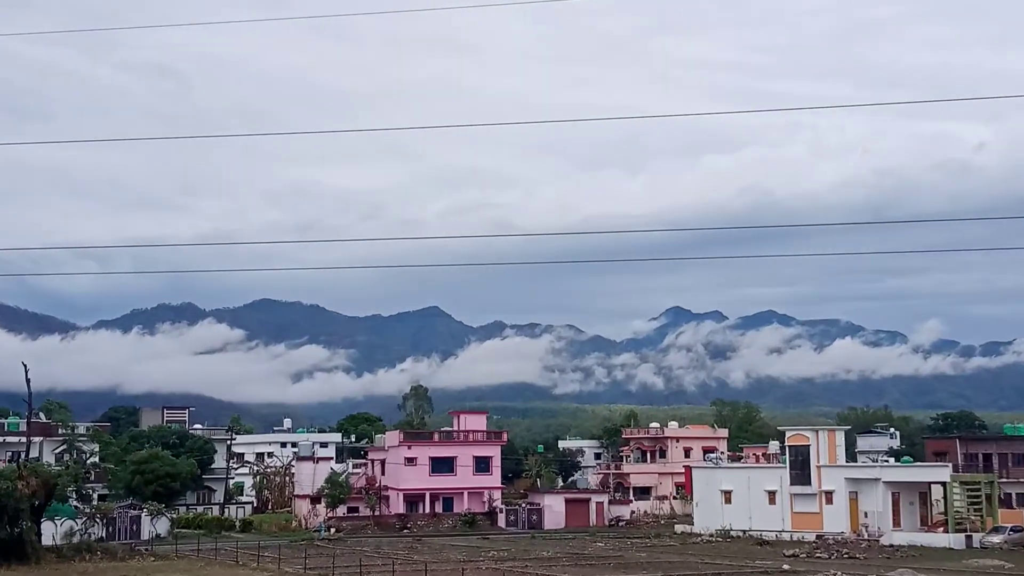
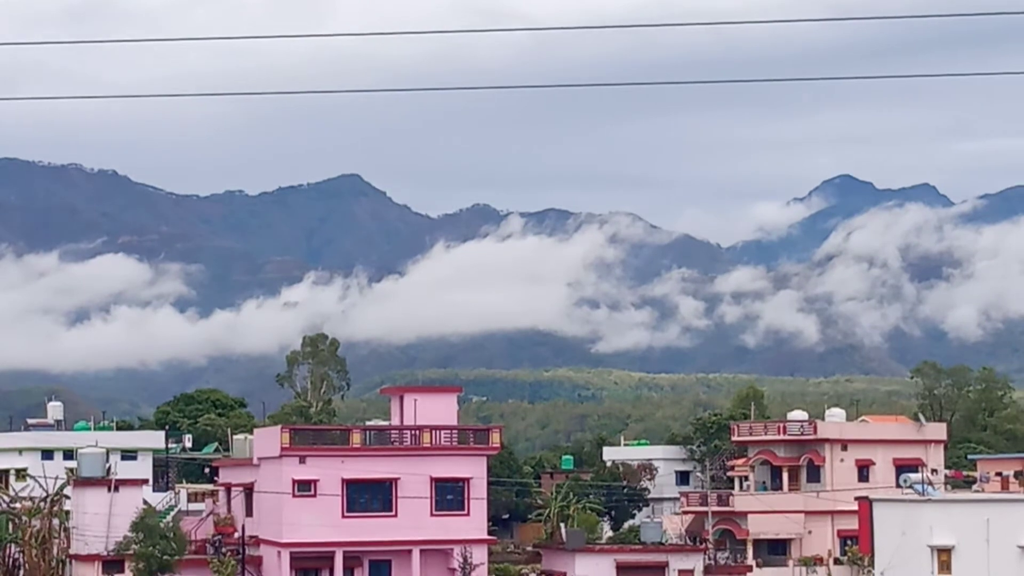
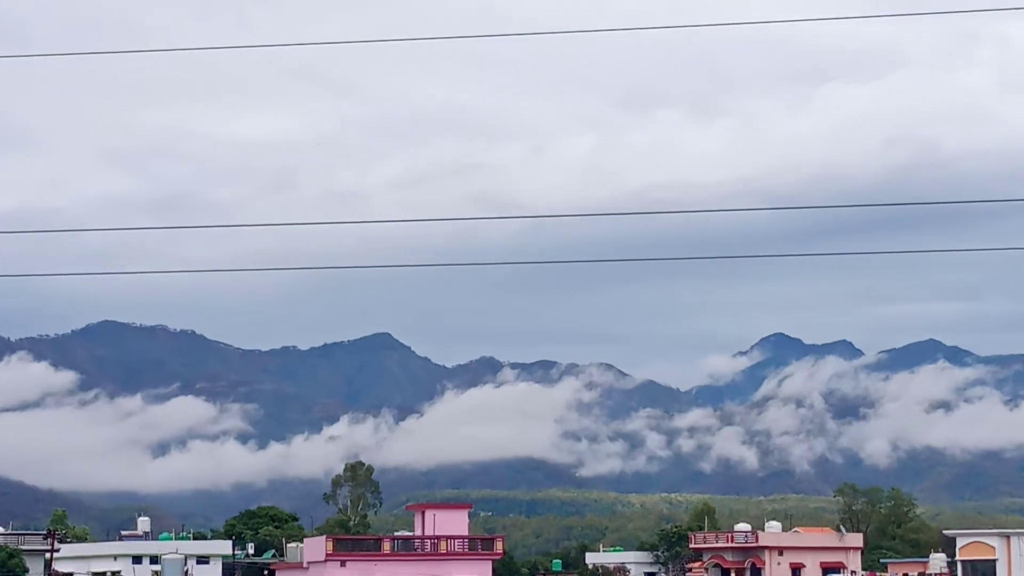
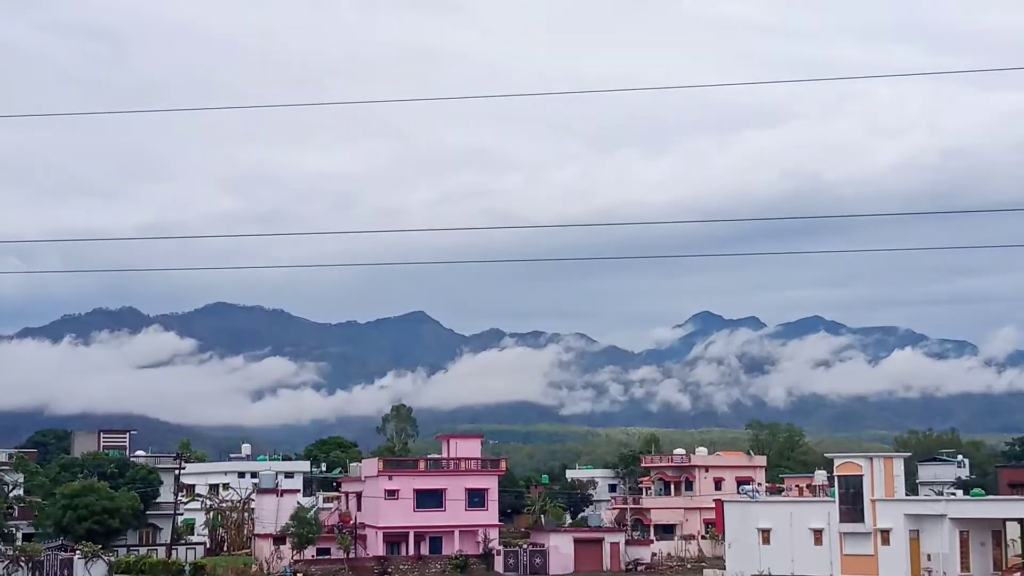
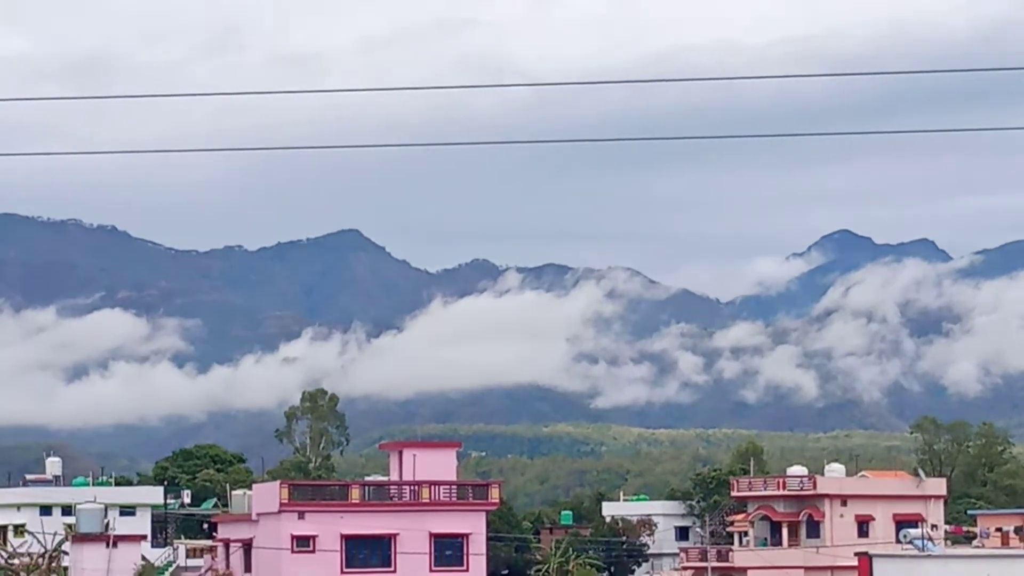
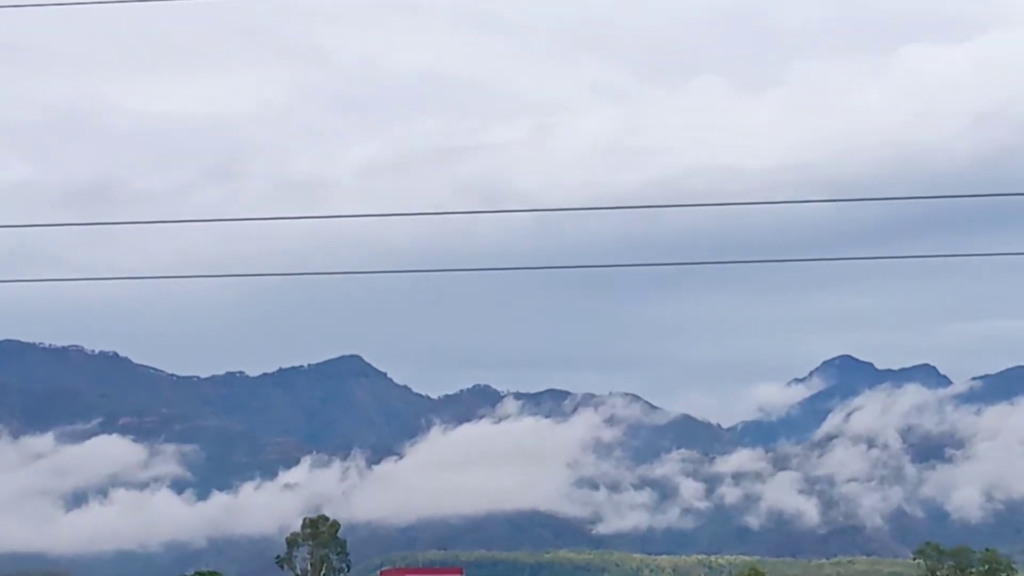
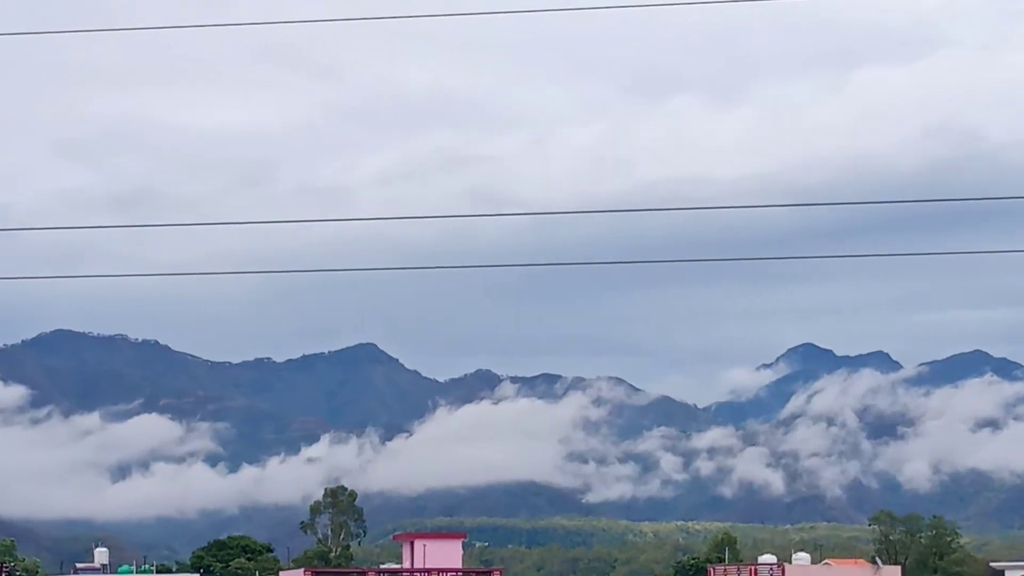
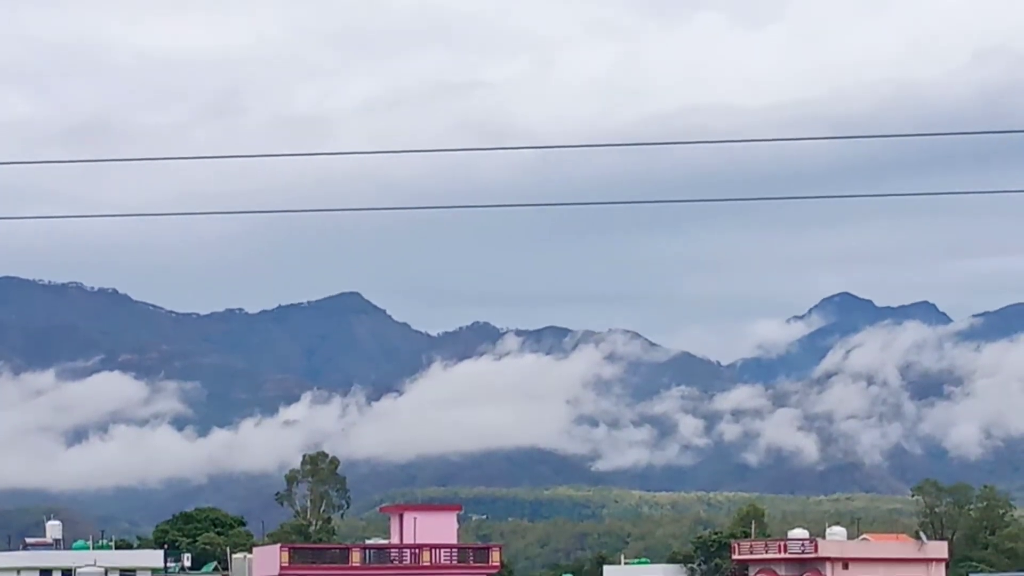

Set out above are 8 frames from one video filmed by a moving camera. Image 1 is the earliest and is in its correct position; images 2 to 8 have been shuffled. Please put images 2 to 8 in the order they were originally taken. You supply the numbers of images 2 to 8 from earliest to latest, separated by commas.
4, 3, 7, 6, 8, 5, 2
